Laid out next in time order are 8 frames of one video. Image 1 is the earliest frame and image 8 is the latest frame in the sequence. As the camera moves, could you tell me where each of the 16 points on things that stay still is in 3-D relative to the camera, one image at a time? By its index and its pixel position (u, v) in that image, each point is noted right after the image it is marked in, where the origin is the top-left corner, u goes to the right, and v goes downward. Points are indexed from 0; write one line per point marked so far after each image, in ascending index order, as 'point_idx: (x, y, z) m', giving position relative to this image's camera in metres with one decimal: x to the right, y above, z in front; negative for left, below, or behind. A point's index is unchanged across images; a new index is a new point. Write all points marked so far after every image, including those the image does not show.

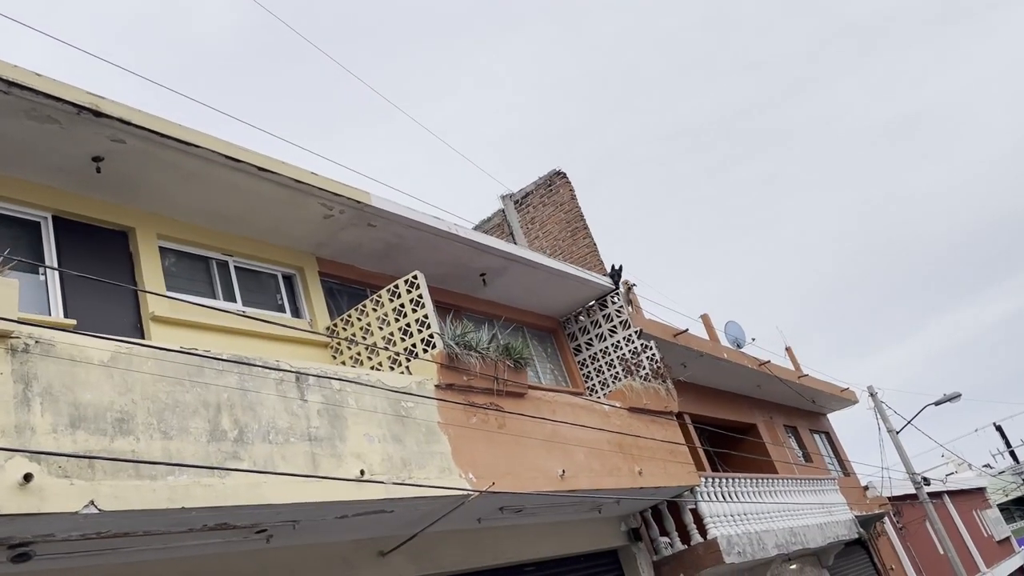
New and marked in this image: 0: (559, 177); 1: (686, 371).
0: (+0.6, +1.5, +11.2) m
1: (+2.7, -1.3, +13.1) m
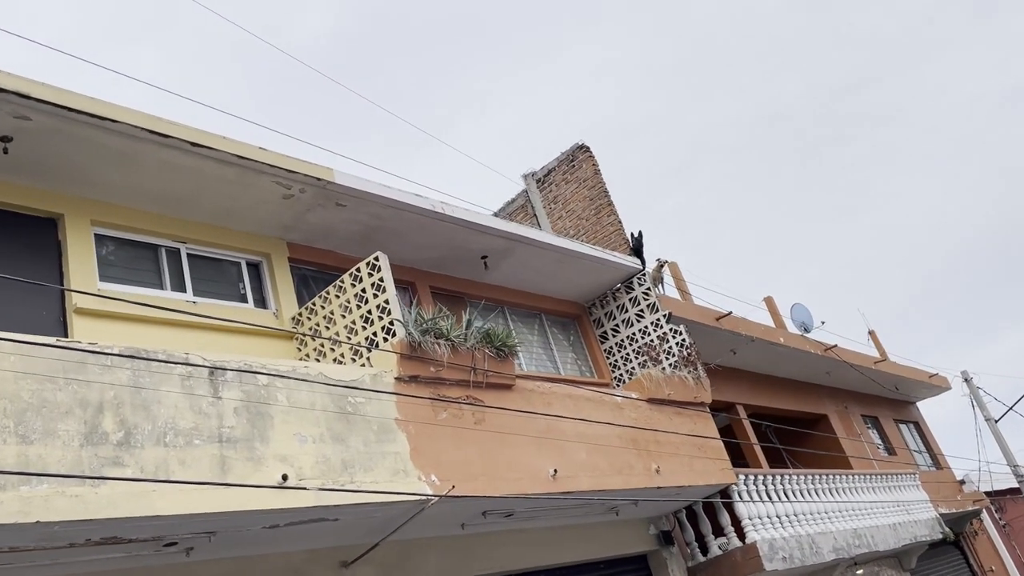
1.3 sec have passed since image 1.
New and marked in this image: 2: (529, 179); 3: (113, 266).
0: (+0.9, +1.7, +10.4) m
1: (+3.2, -1.0, +12.1) m
2: (+0.2, +1.4, +10.9) m
3: (-2.7, +0.1, +5.7) m
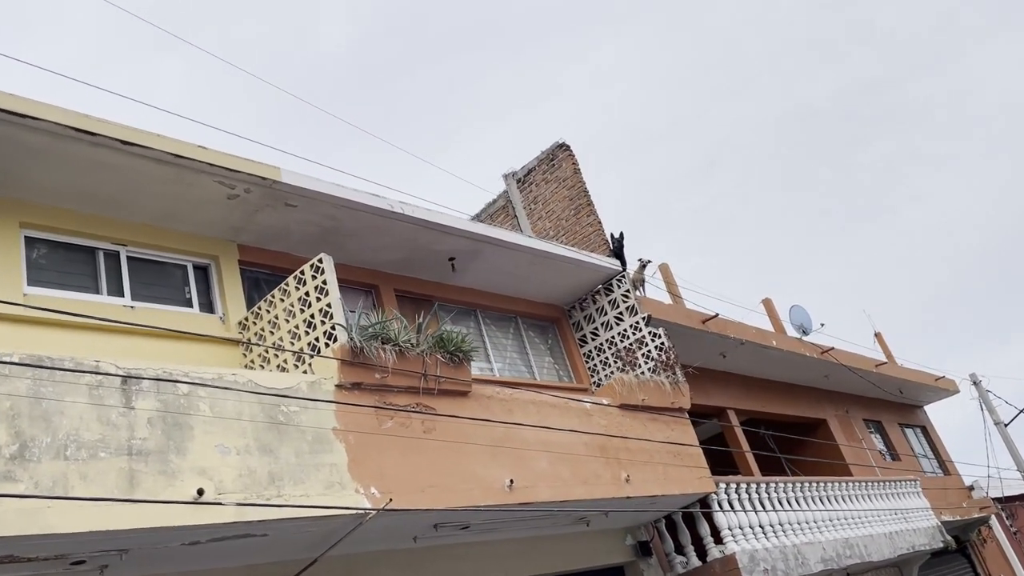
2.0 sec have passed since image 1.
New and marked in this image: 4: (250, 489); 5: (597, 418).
0: (+0.6, +1.6, +10.1) m
1: (+3.0, -1.0, +11.8) m
2: (-0.1, +1.4, +10.6) m
3: (-3.0, +0.1, +5.5) m
4: (-1.4, -1.1, +4.6) m
5: (+0.7, -1.1, +7.4) m
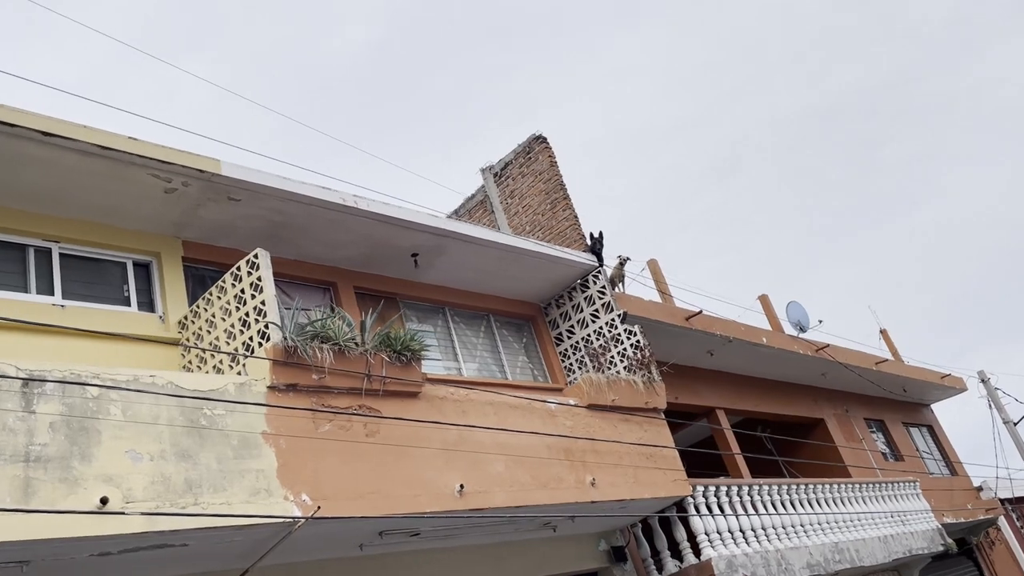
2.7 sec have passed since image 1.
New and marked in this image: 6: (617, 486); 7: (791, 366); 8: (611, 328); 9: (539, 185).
0: (+0.3, +1.7, +9.8) m
1: (+2.8, -1.0, +11.4) m
2: (-0.3, +1.4, +10.4) m
3: (-3.4, +0.1, +5.3) m
4: (-1.8, -1.1, +4.4) m
5: (+0.4, -1.1, +7.1) m
6: (+0.9, -1.7, +7.1) m
7: (+4.3, -1.2, +12.9) m
8: (+1.0, -0.4, +8.6) m
9: (+0.3, +1.2, +9.7) m
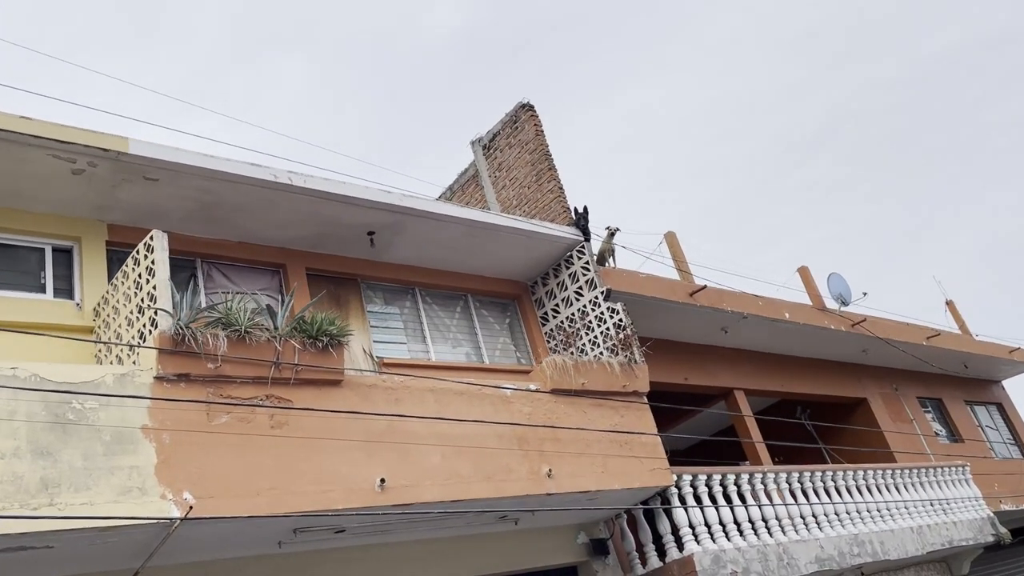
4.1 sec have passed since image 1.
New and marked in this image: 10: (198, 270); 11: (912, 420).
0: (+0.1, +1.9, +9.2) m
1: (+2.8, -0.6, +10.7) m
2: (-0.4, +1.7, +9.9) m
3: (-4.0, +0.2, +5.1) m
4: (-2.4, -1.0, +4.1) m
5: (0.0, -0.9, +6.6) m
6: (+0.5, -1.5, +6.6) m
7: (+4.4, -0.8, +12.0) m
8: (+0.8, -0.2, +8.1) m
9: (+0.1, +1.4, +9.1) m
10: (-2.4, +0.1, +6.6) m
11: (+6.5, -2.1, +13.7) m
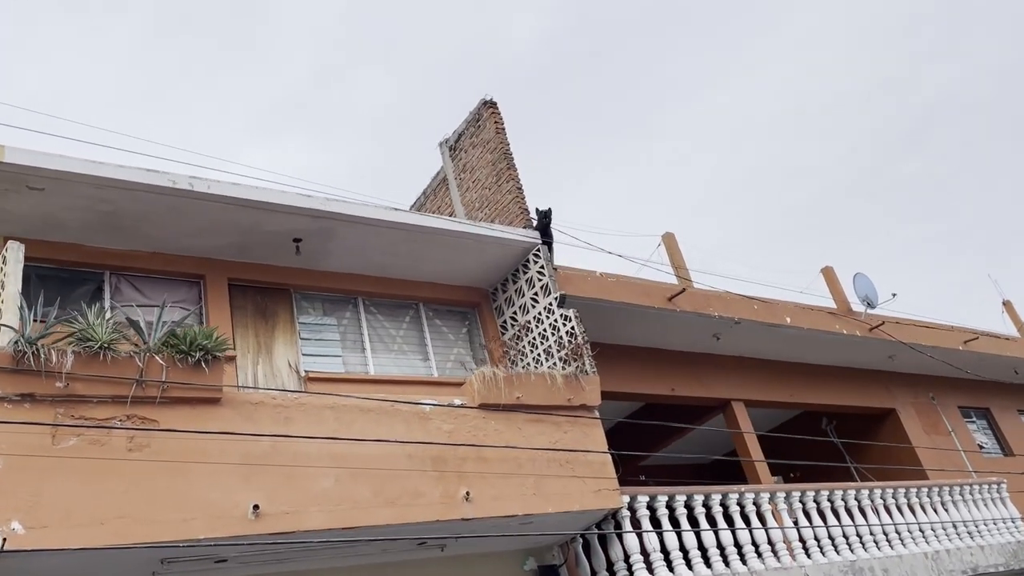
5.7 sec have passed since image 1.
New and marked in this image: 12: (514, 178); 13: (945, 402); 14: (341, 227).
0: (-0.3, +1.9, +8.7) m
1: (+2.6, -0.7, +9.9) m
2: (-0.8, +1.6, +9.4) m
3: (-4.7, +0.1, +5.0) m
4: (-3.2, -1.1, +3.8) m
5: (-0.5, -1.0, +6.1) m
6: (-0.1, -1.5, +6.0) m
7: (+4.3, -0.8, +11.1) m
8: (+0.3, -0.2, +7.5) m
9: (-0.3, +1.4, +8.6) m
10: (-3.0, 0.0, +6.3) m
11: (+6.5, -2.1, +12.6) m
12: (0.0, +1.1, +8.2) m
13: (+6.6, -1.8, +12.9) m
14: (-1.4, +0.5, +6.9) m
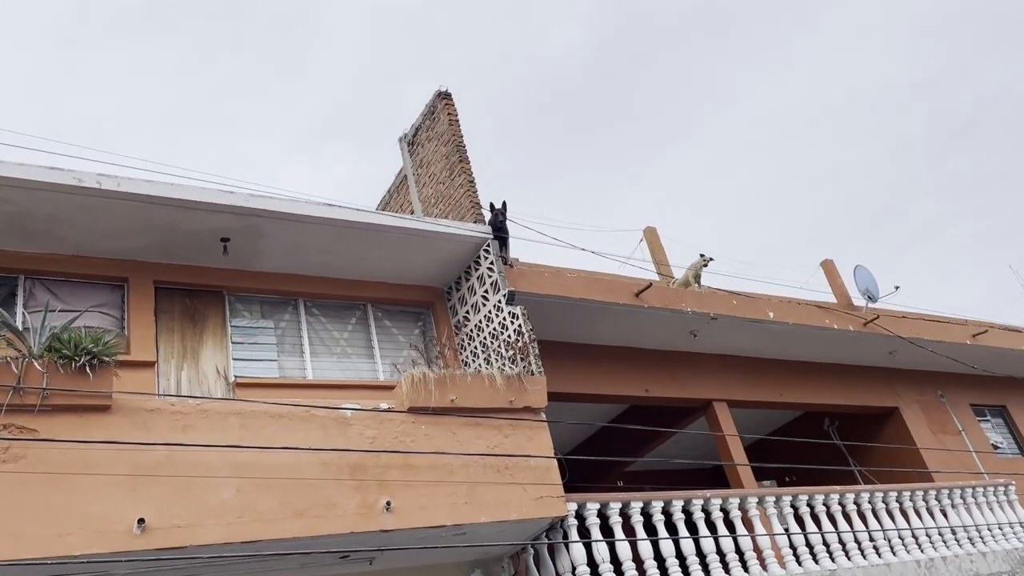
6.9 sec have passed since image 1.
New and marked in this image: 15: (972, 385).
0: (-0.7, +1.9, +8.4) m
1: (+2.2, -0.6, +9.4) m
2: (-1.2, +1.6, +9.1) m
3: (-5.2, 0.0, +4.8) m
4: (-3.8, -1.1, +3.6) m
5: (-1.0, -0.9, +5.7) m
6: (-0.5, -1.5, +5.6) m
7: (+4.0, -0.7, +10.5) m
8: (-0.1, -0.2, +7.1) m
9: (-0.7, +1.4, +8.3) m
10: (-3.5, 0.0, +6.1) m
11: (+6.3, -2.0, +11.9) m
12: (-0.4, +1.1, +7.9) m
13: (+6.4, -1.6, +12.3) m
14: (-1.9, +0.5, +6.6) m
15: (+7.0, -1.4, +12.8) m
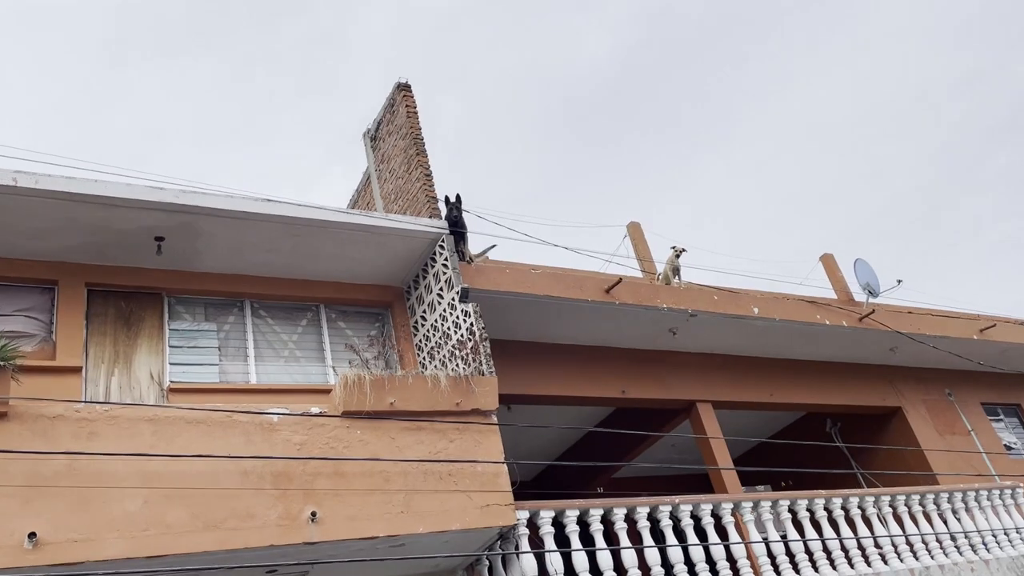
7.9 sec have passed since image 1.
0: (-1.1, +1.9, +8.1) m
1: (+1.9, -0.6, +9.0) m
2: (-1.5, +1.6, +8.8) m
3: (-5.7, 0.0, +4.6) m
4: (-4.3, -1.1, +3.3) m
5: (-1.4, -0.9, +5.4) m
6: (-0.9, -1.5, +5.3) m
7: (+3.8, -0.6, +10.0) m
8: (-0.5, -0.2, +6.8) m
9: (-1.1, +1.4, +8.0) m
10: (-4.0, 0.0, +5.8) m
11: (+6.1, -1.9, +11.3) m
12: (-0.8, +1.1, +7.5) m
13: (+6.3, -1.5, +11.7) m
14: (-2.3, +0.5, +6.3) m
15: (+6.8, -1.3, +12.2) m
